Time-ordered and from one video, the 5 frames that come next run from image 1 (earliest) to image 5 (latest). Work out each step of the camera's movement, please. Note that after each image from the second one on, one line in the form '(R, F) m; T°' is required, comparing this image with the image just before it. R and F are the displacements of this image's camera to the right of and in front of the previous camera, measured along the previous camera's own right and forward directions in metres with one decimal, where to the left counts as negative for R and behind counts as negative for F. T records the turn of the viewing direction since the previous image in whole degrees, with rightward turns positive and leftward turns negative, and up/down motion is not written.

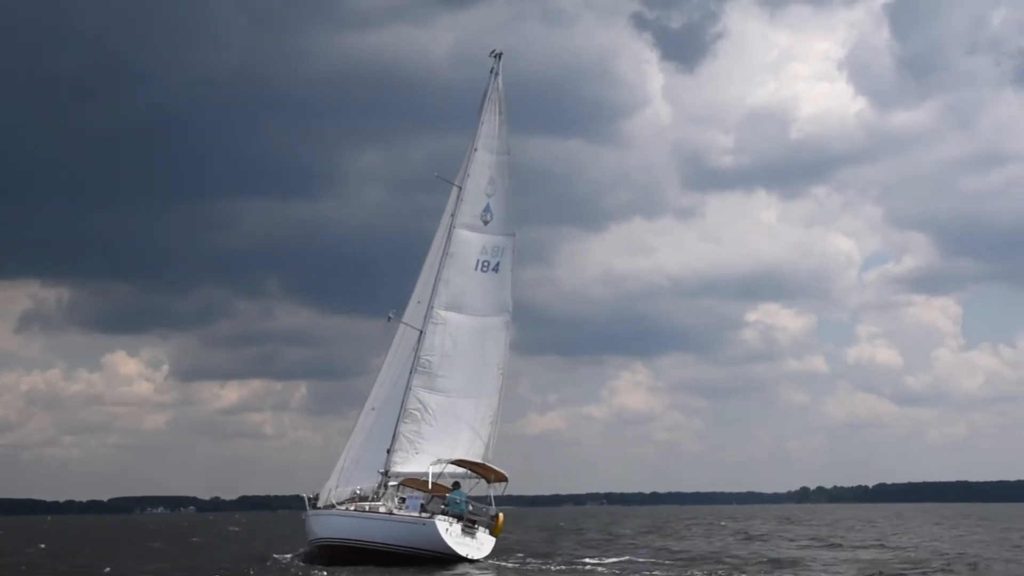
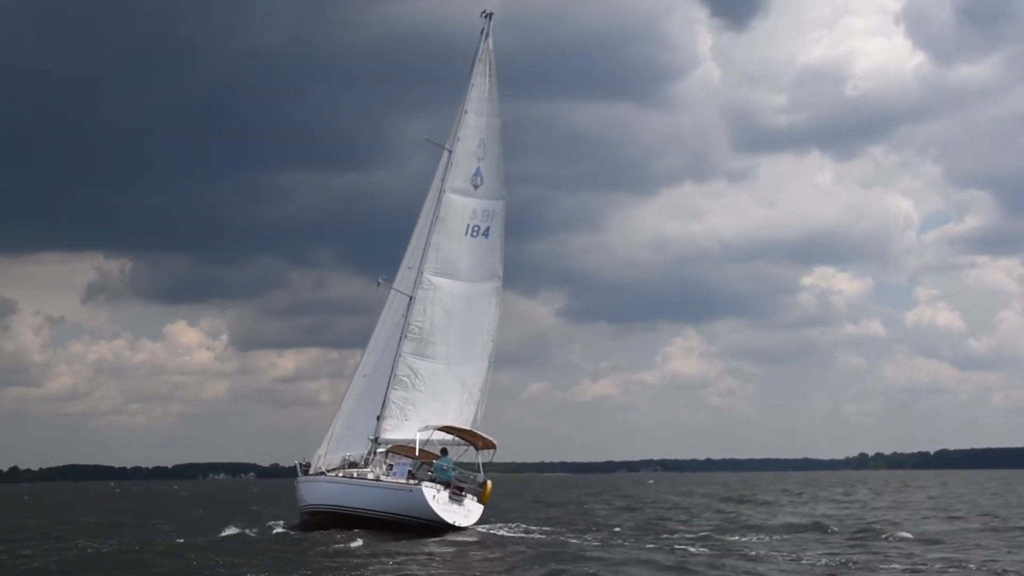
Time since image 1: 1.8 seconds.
(+2.2, +0.1) m; -3°
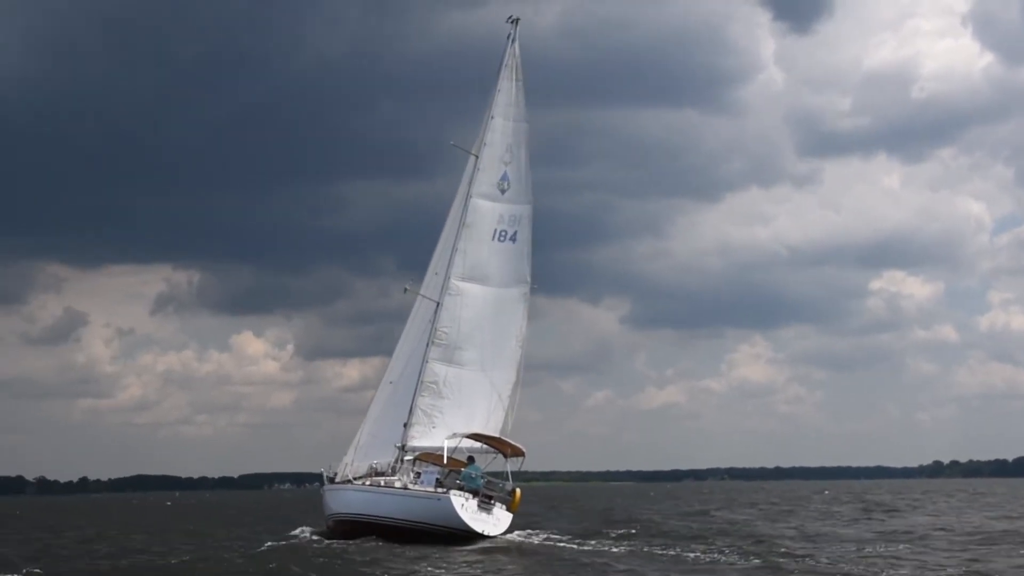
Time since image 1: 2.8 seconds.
(+1.1, +1.1) m; -3°
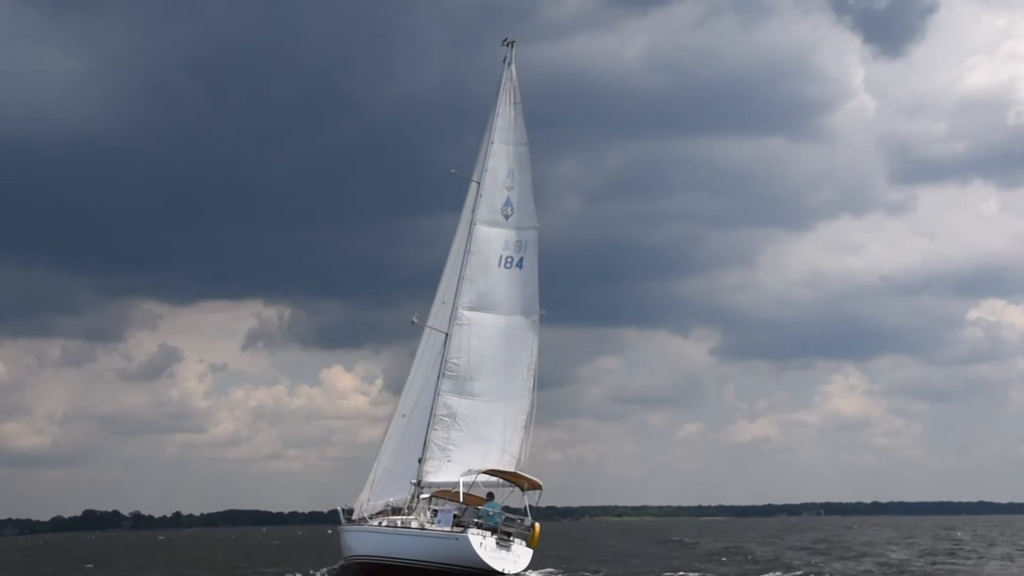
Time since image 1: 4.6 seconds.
(+2.1, +1.5) m; -5°
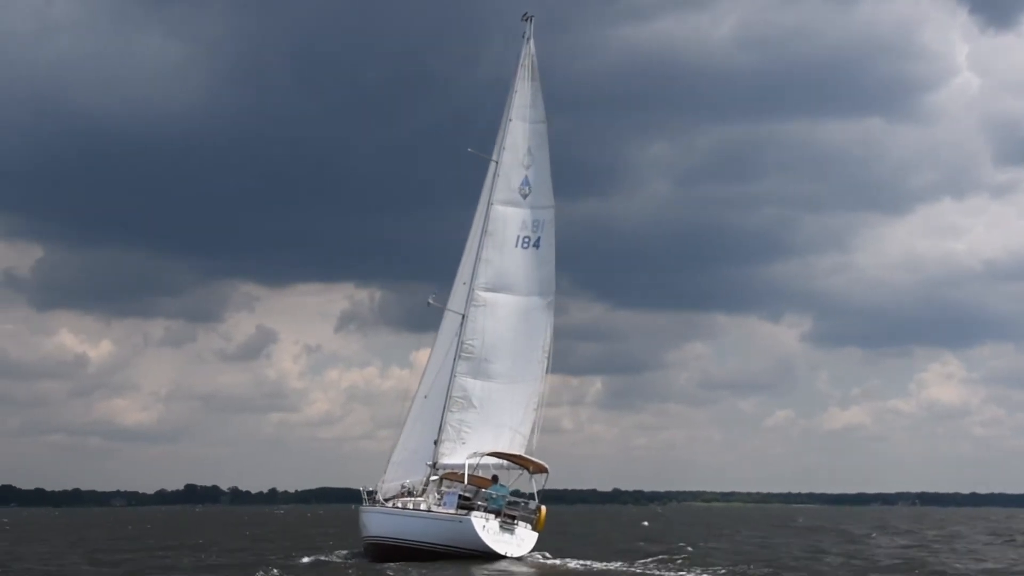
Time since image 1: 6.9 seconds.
(+2.3, -0.2) m; -5°
